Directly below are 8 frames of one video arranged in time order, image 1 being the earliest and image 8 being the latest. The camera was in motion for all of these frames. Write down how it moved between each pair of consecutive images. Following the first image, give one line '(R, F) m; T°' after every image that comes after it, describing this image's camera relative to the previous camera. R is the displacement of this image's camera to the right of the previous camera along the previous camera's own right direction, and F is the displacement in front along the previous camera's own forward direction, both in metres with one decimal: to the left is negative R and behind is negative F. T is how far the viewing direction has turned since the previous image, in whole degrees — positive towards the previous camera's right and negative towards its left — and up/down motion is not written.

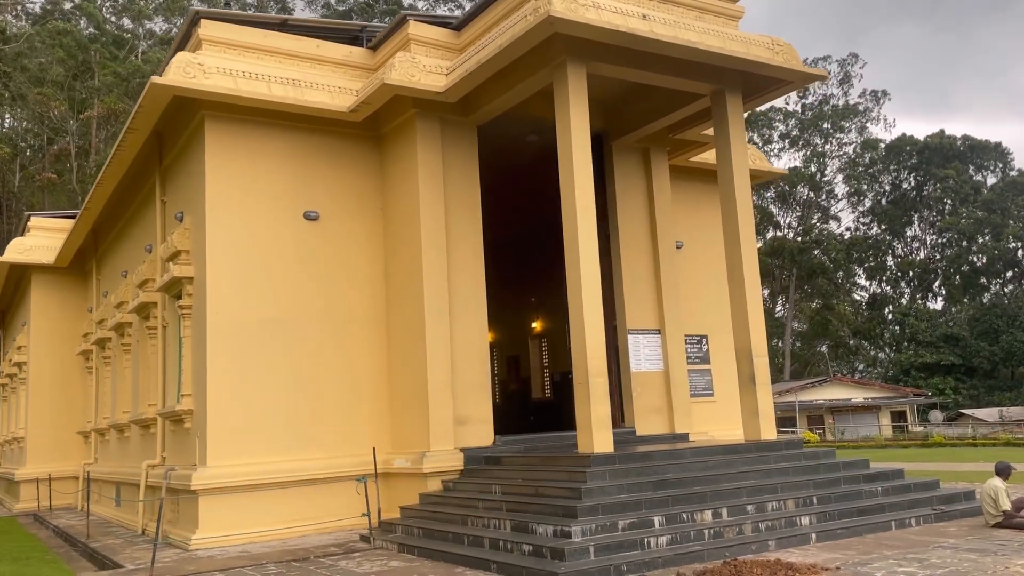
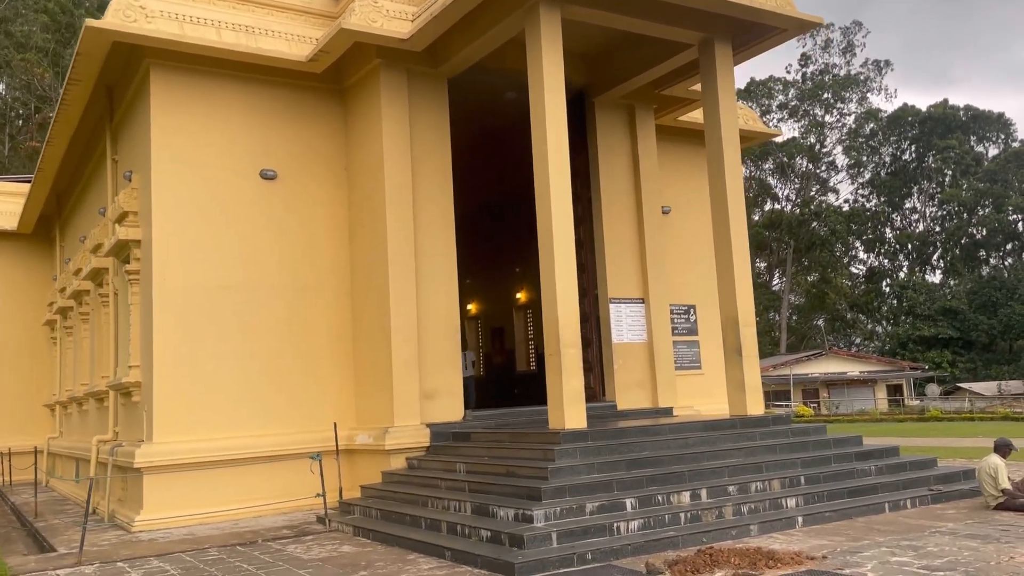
(+0.3, +0.7) m; 0°
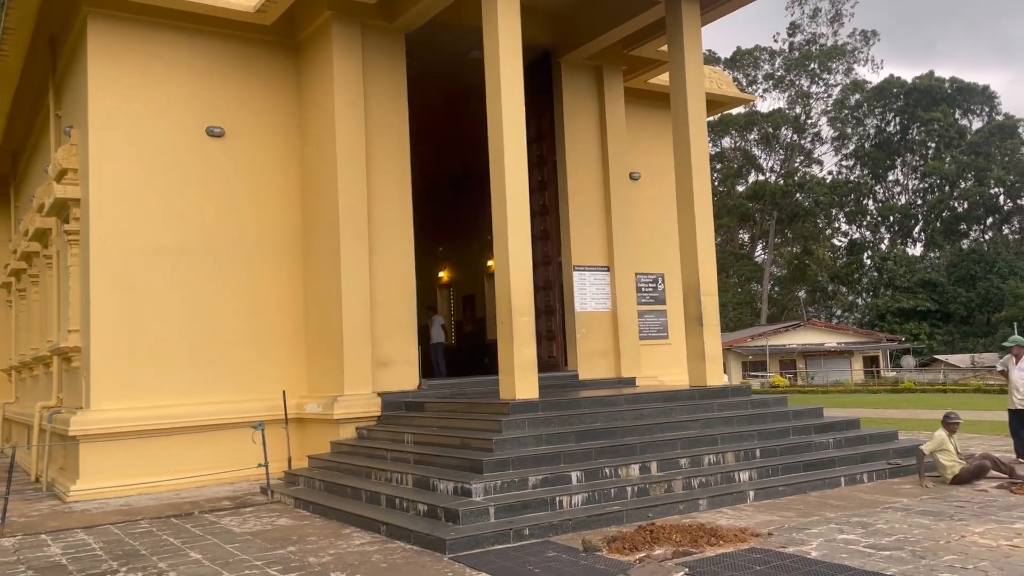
(+0.3, +0.3) m; +1°
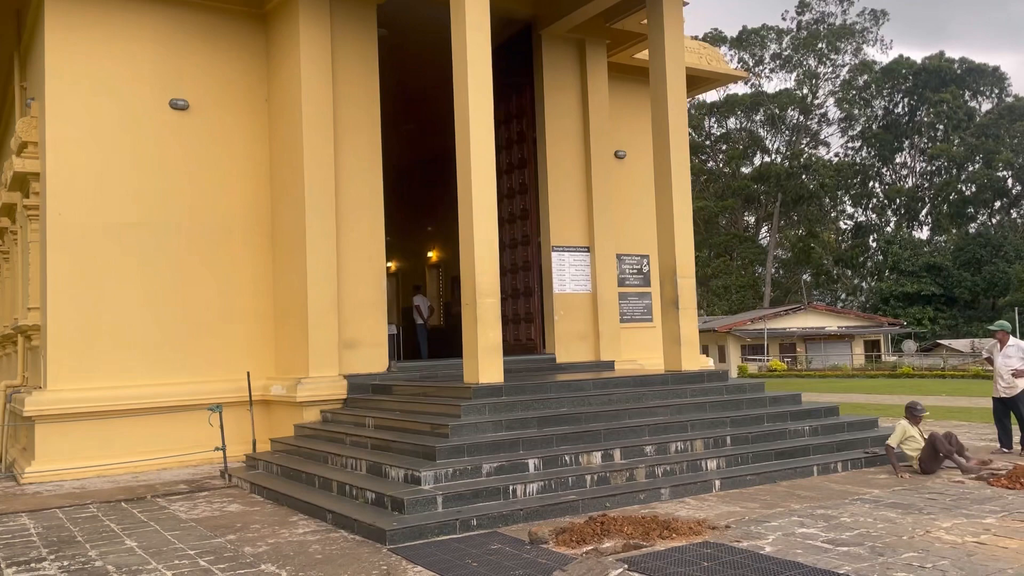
(+0.4, +0.3) m; 0°
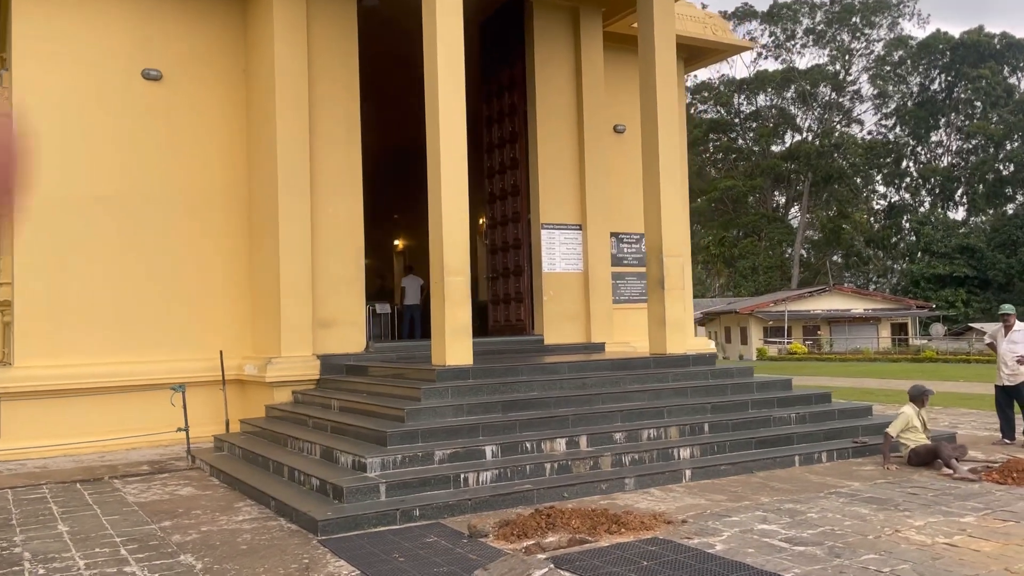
(+0.5, +0.3) m; -2°
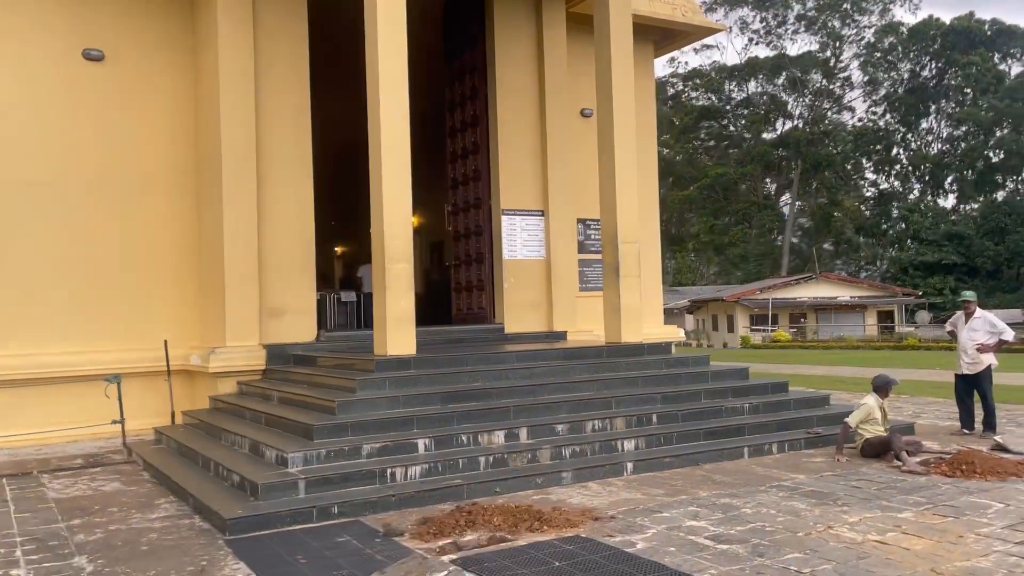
(+0.4, +0.2) m; 0°
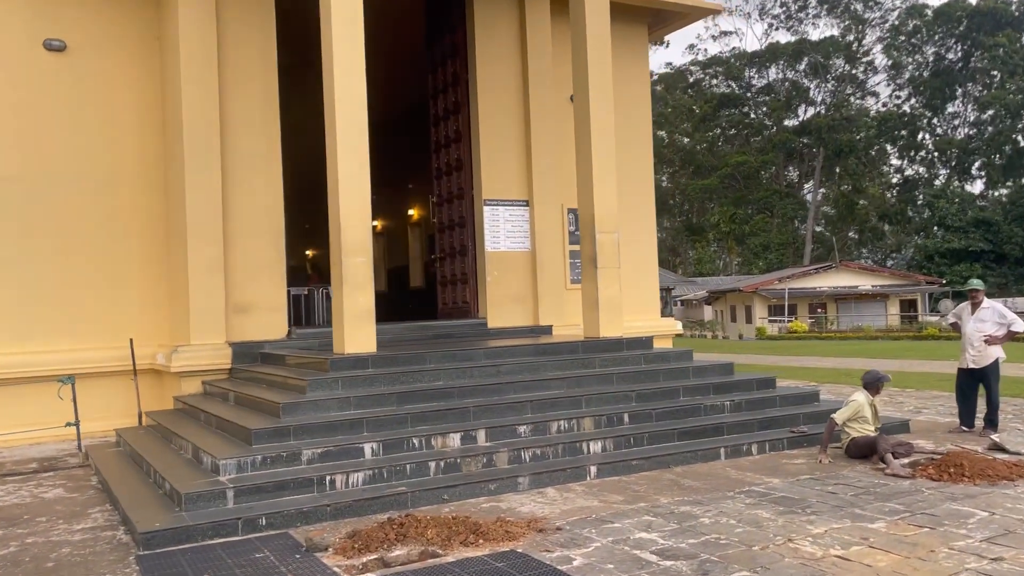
(+0.5, +0.4) m; -2°
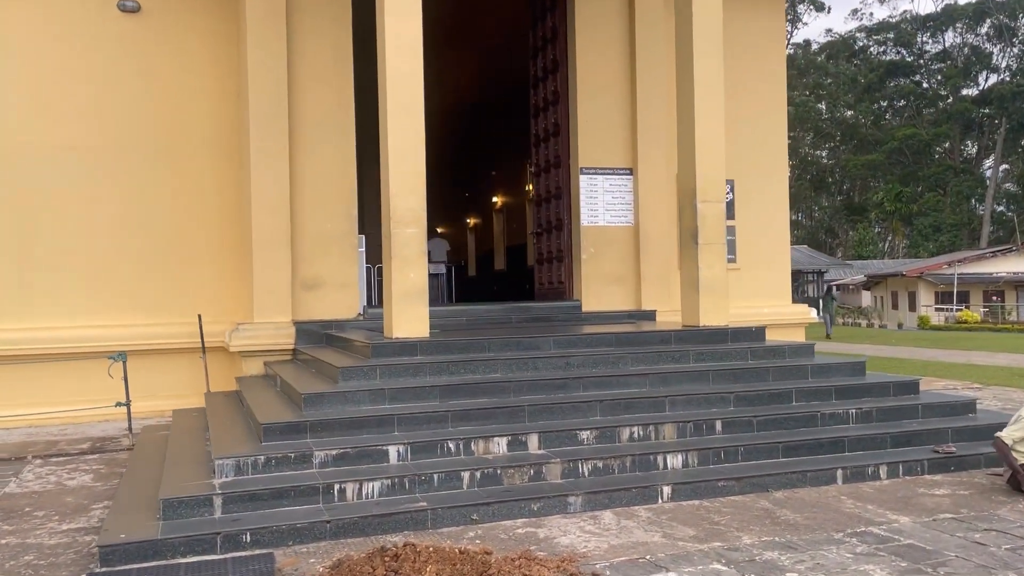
(+0.5, +1.0) m; -10°
